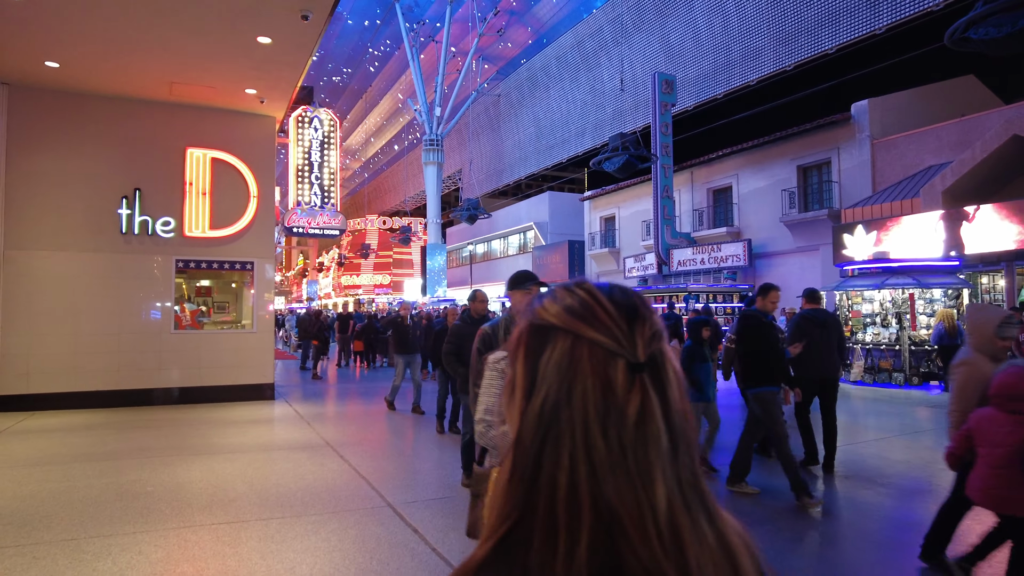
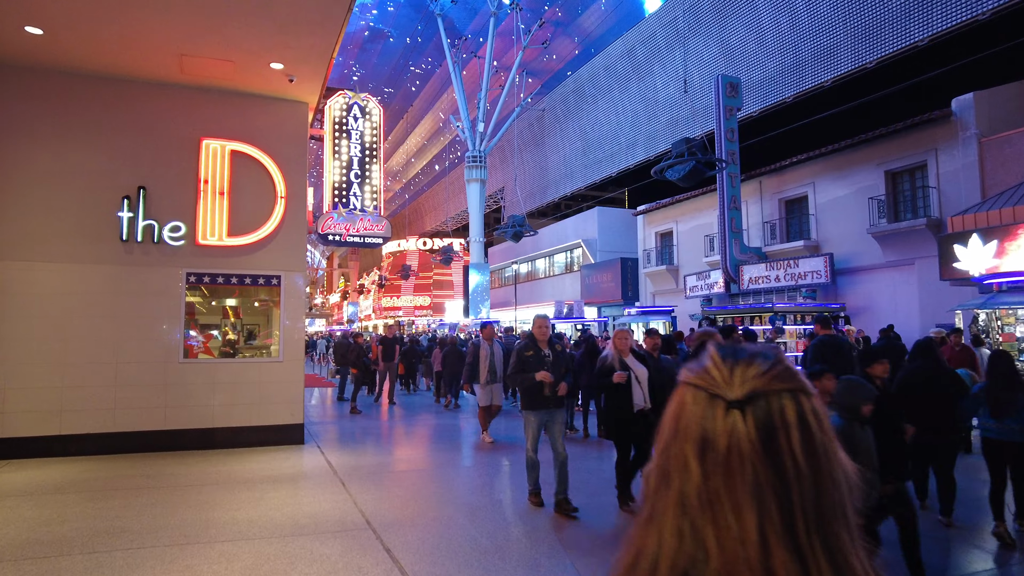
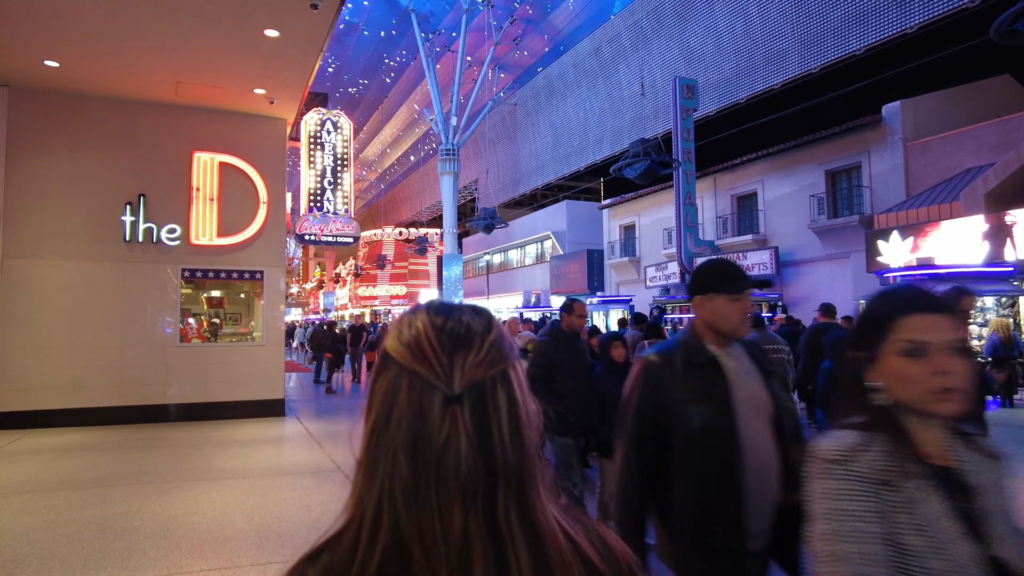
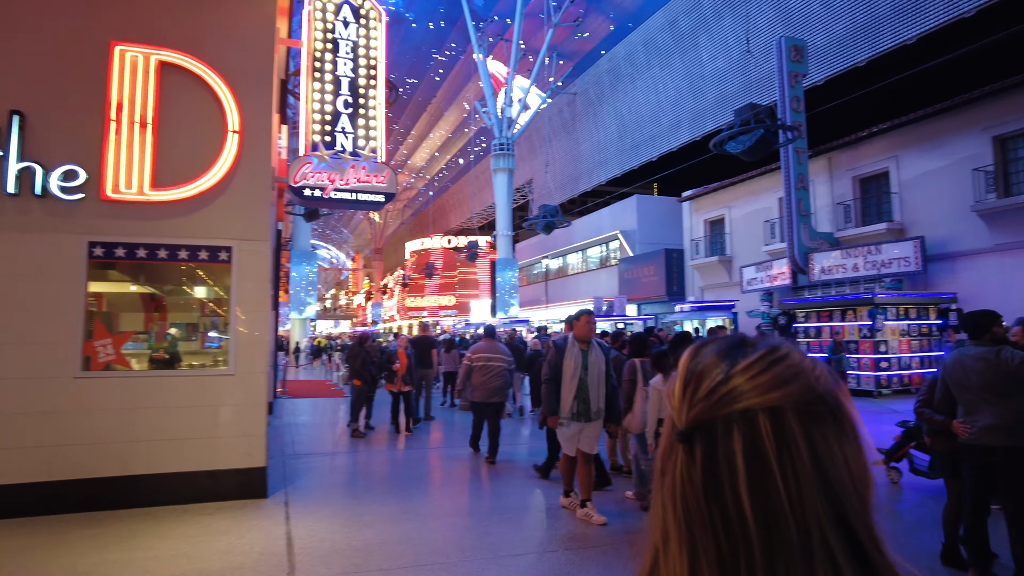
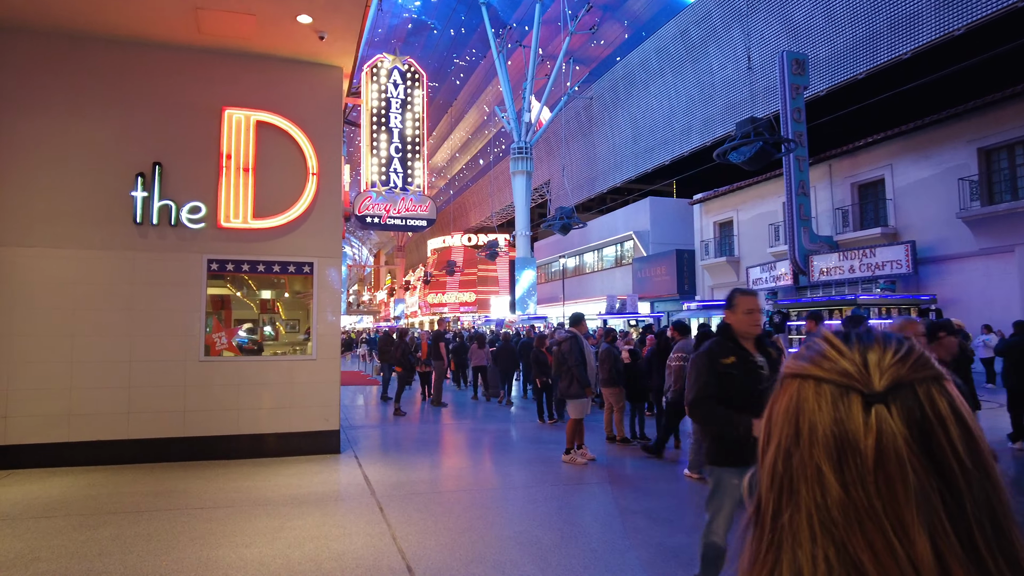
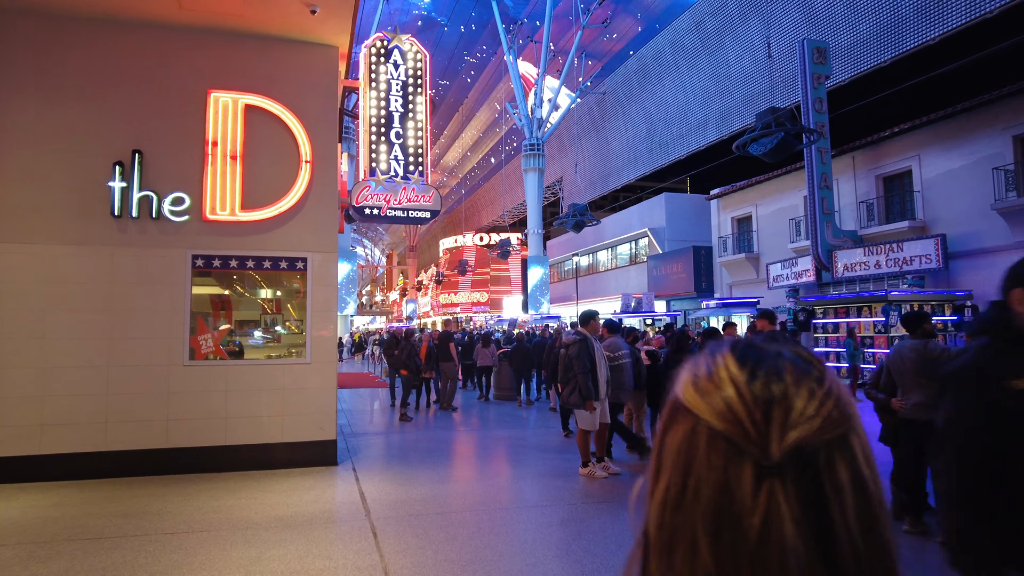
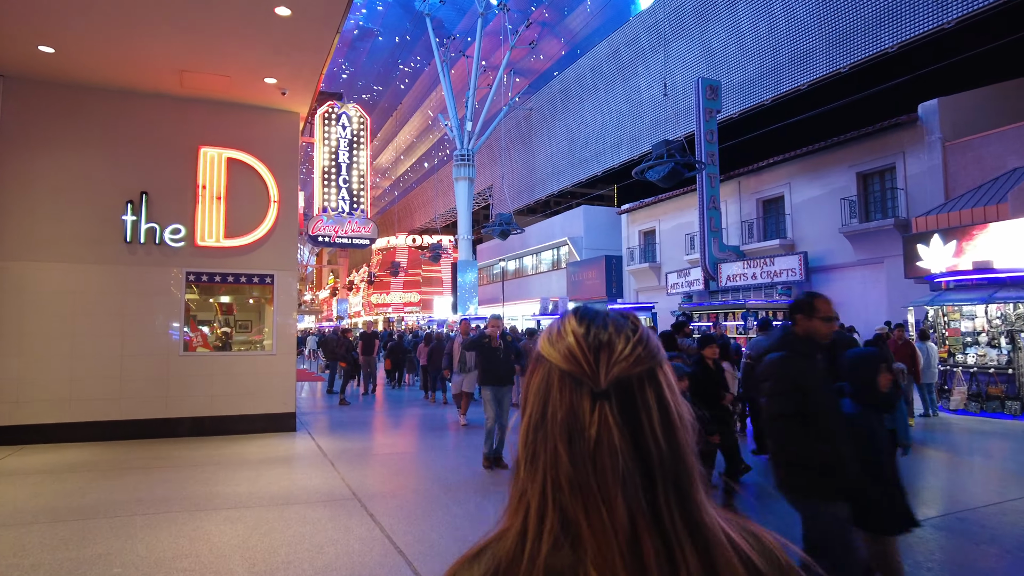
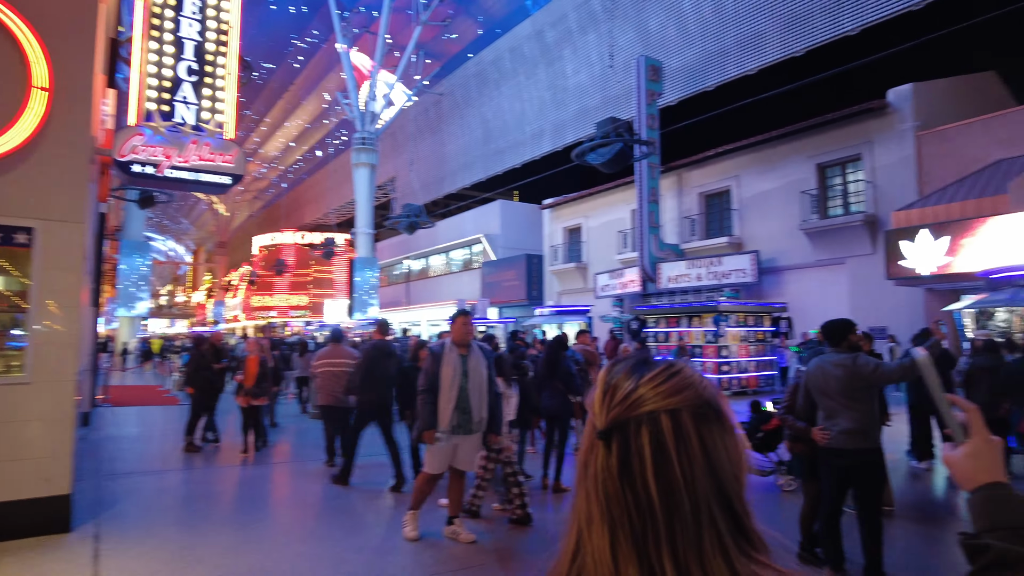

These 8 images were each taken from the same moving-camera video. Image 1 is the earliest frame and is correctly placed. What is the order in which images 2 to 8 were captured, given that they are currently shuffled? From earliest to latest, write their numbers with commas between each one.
3, 7, 2, 5, 6, 4, 8
